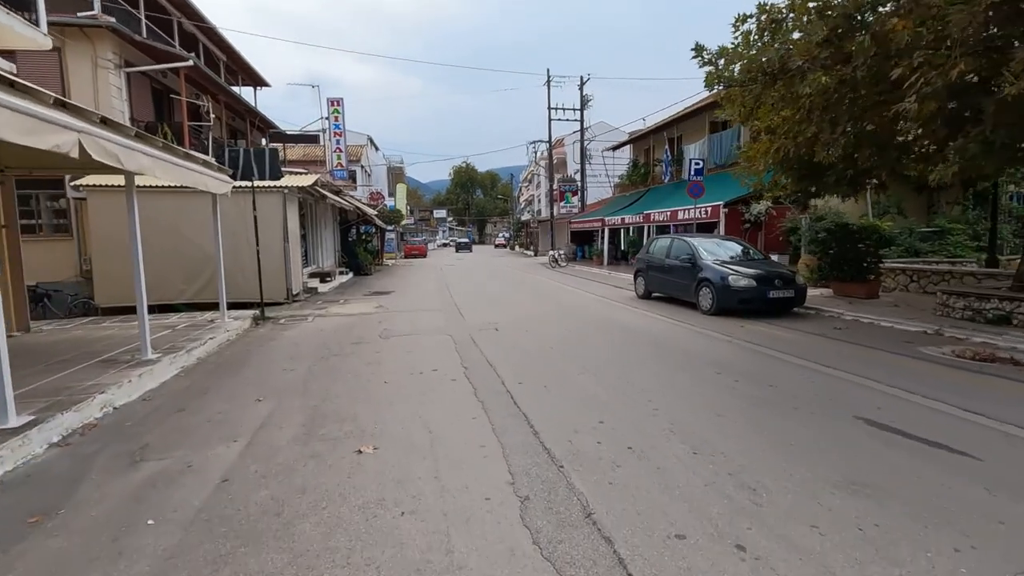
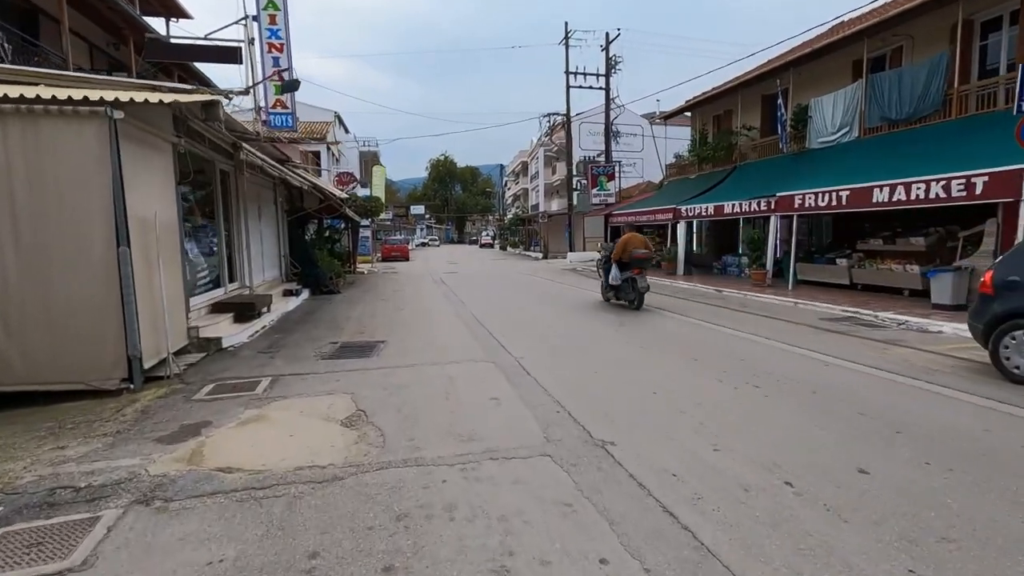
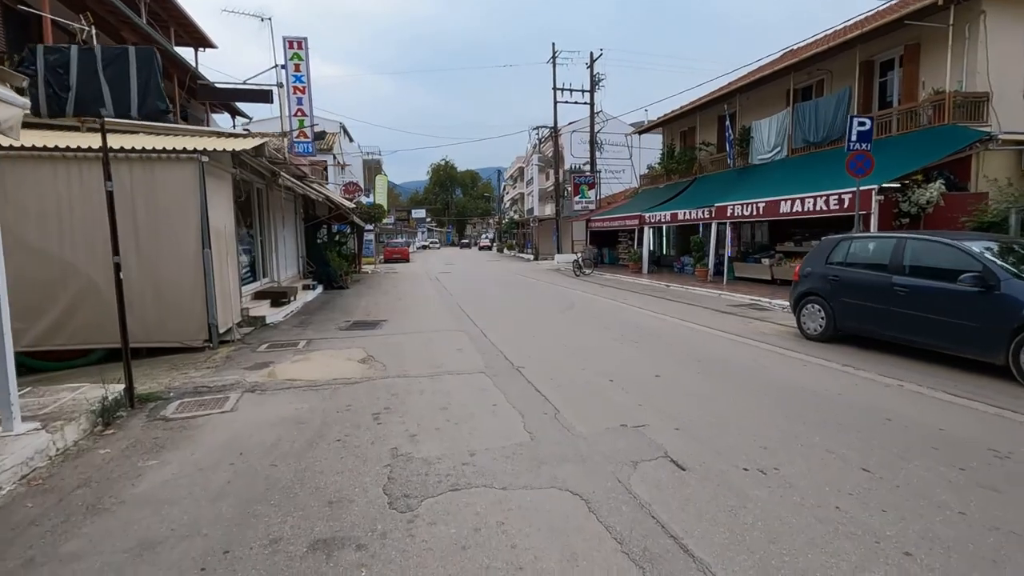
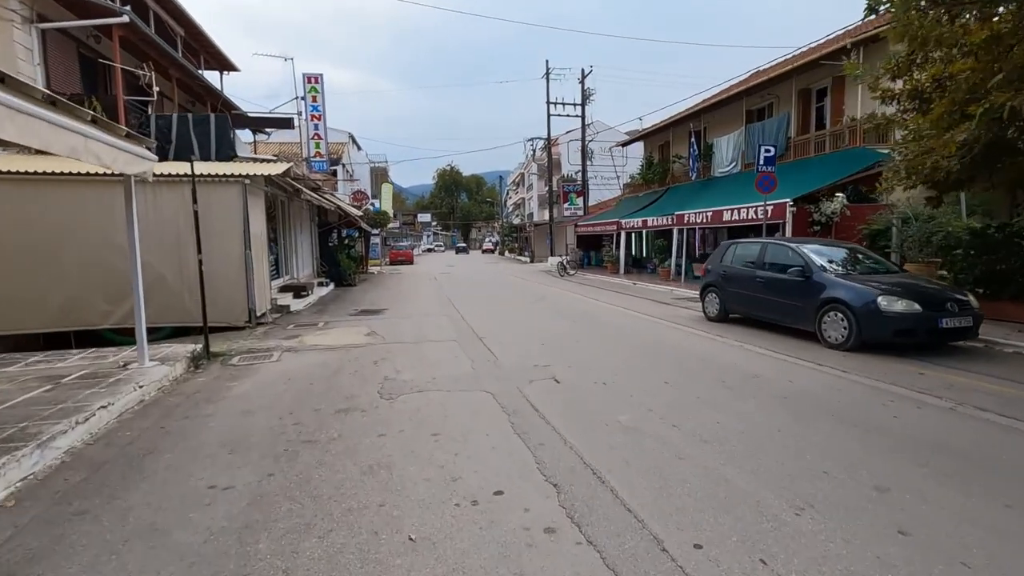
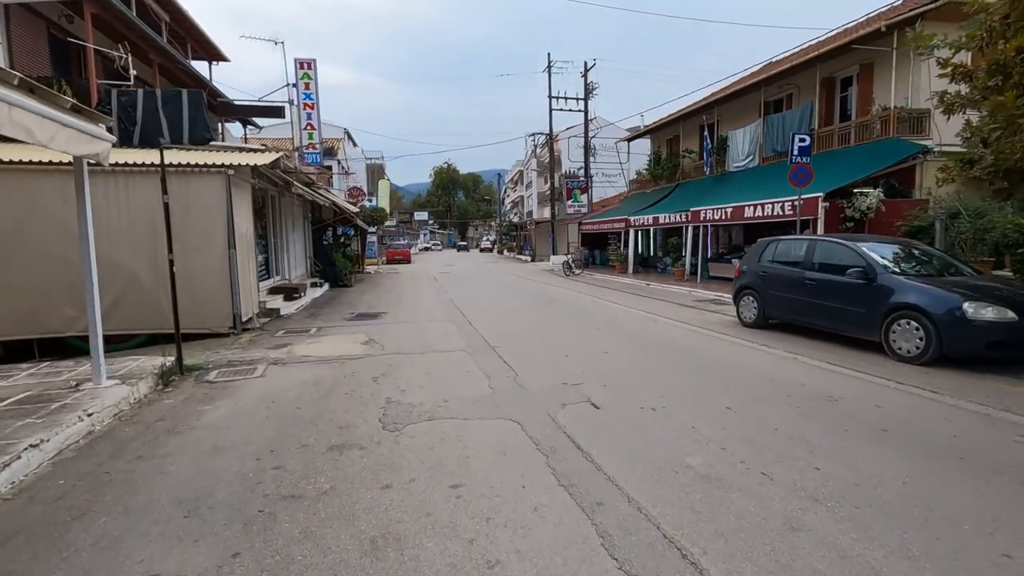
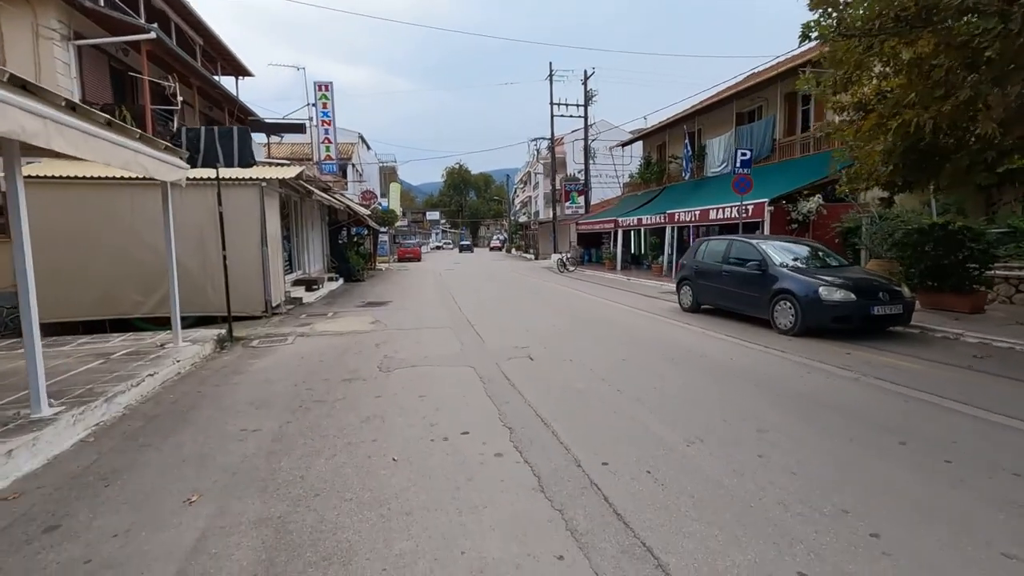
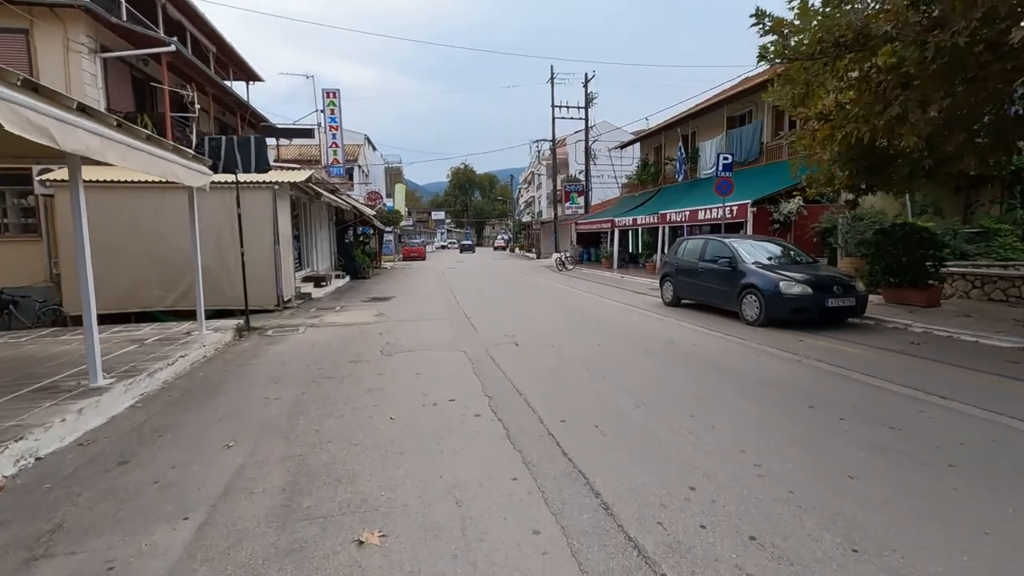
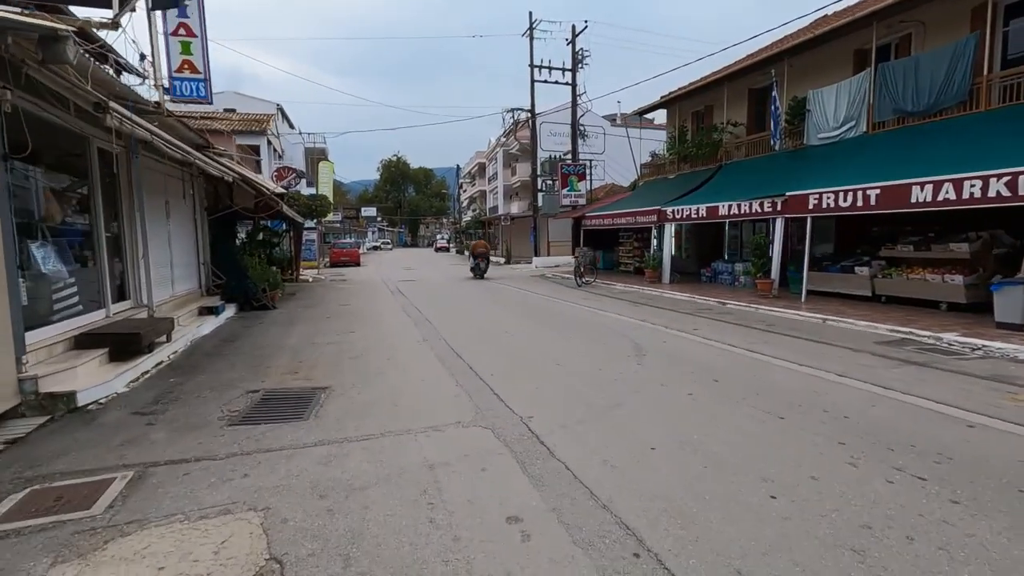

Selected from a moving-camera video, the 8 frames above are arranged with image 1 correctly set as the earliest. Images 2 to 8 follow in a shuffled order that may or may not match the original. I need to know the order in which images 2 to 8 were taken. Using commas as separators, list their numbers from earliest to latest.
7, 6, 4, 5, 3, 2, 8
